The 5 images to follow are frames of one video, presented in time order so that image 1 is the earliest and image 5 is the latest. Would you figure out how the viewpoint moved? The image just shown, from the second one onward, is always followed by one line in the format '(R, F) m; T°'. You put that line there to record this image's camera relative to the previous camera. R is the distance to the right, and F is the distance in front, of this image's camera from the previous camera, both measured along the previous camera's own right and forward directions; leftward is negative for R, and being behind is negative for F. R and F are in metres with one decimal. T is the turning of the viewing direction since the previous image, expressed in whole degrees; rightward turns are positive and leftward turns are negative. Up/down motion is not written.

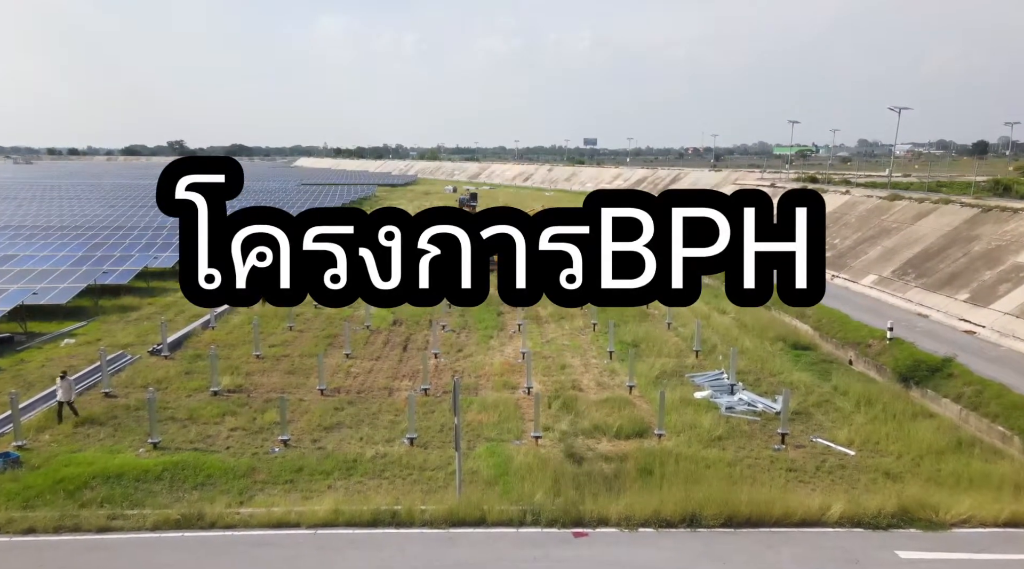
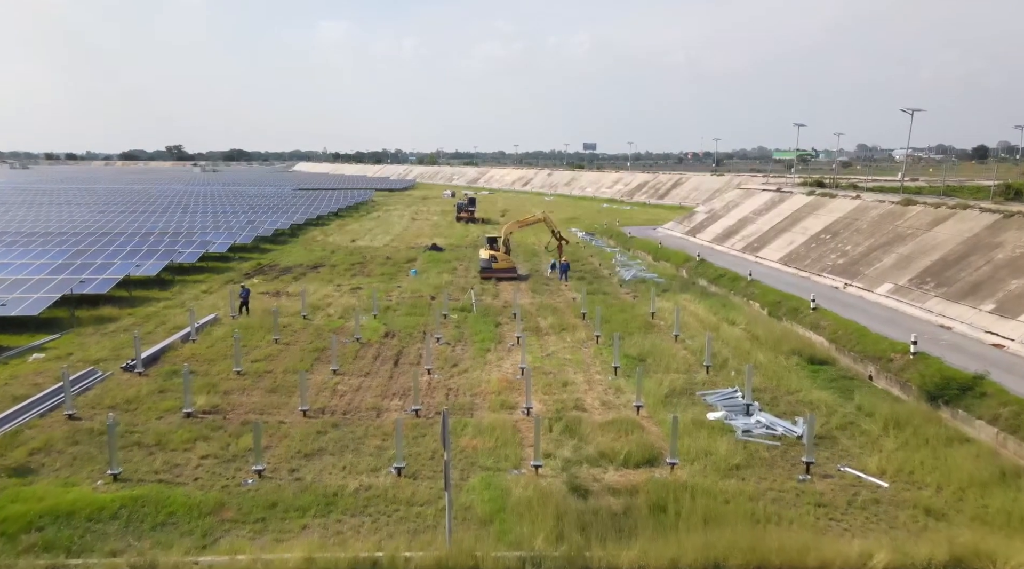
(0.0, +1.2) m; 0°
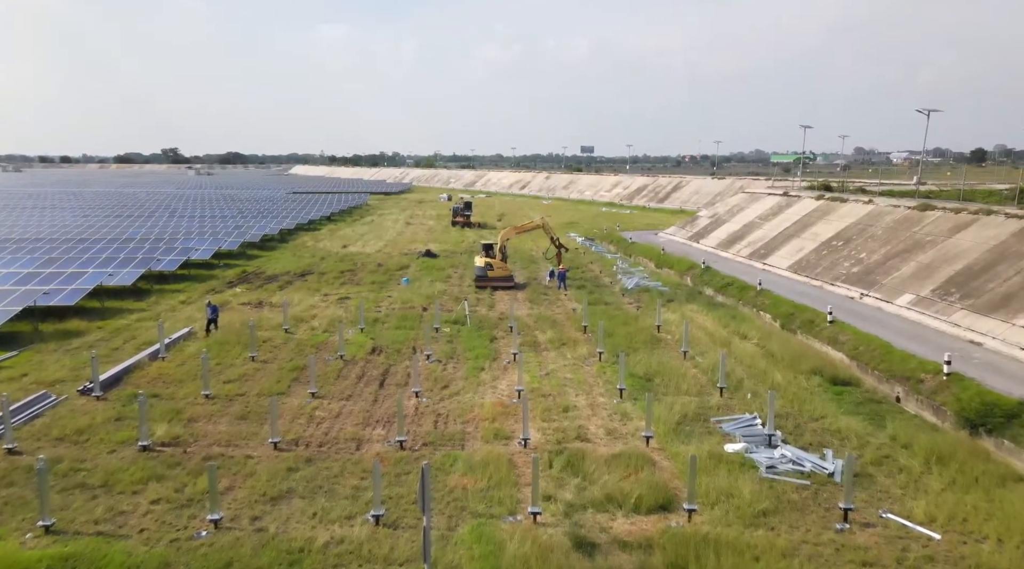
(0.0, +1.6) m; 0°
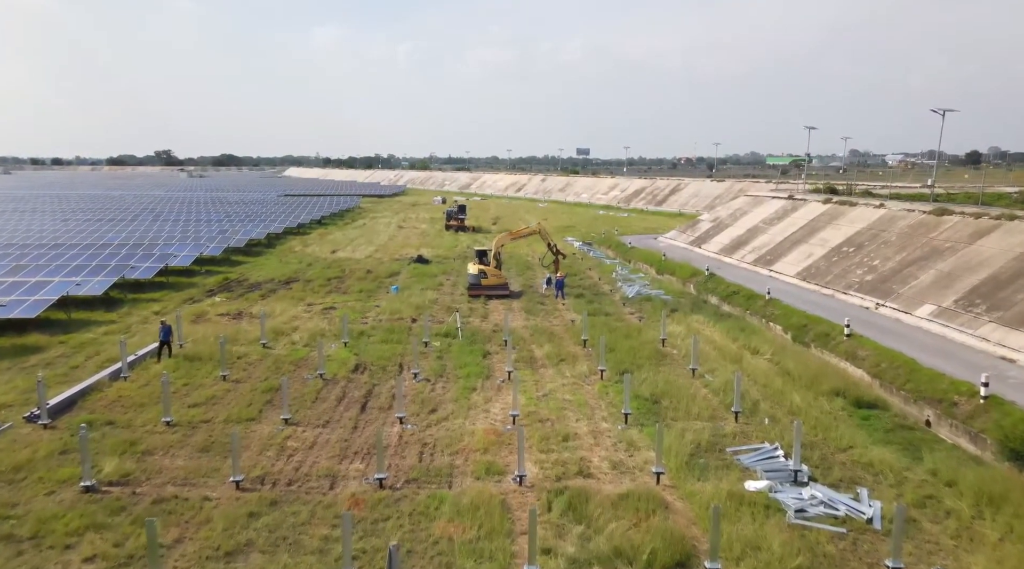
(0.0, +1.5) m; 0°
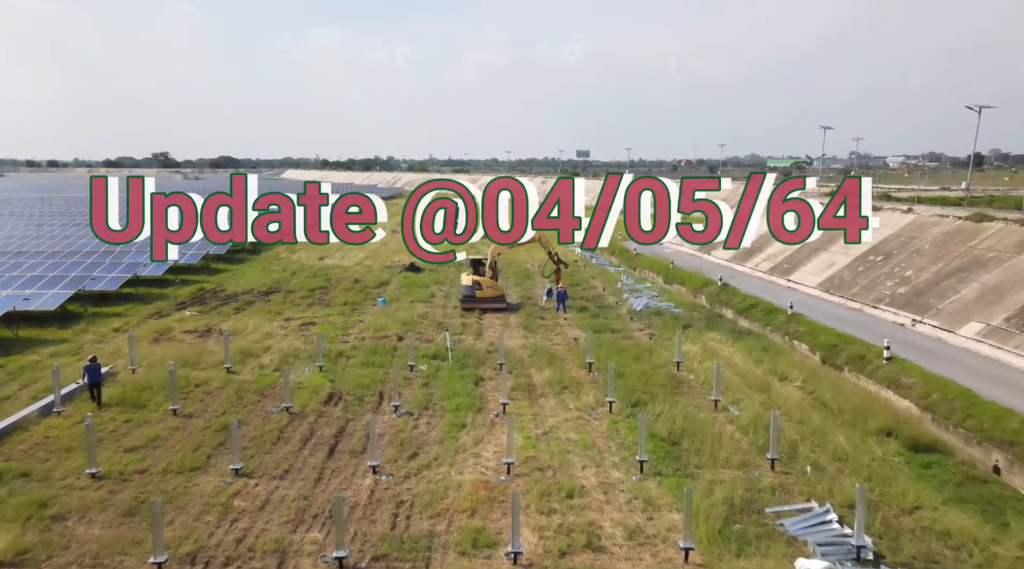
(+0.1, +2.4) m; 0°
